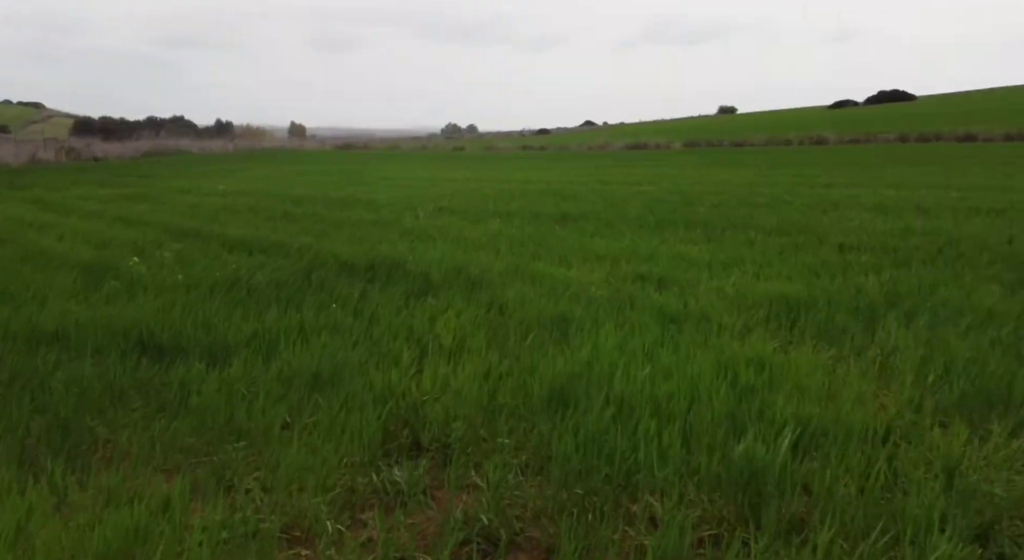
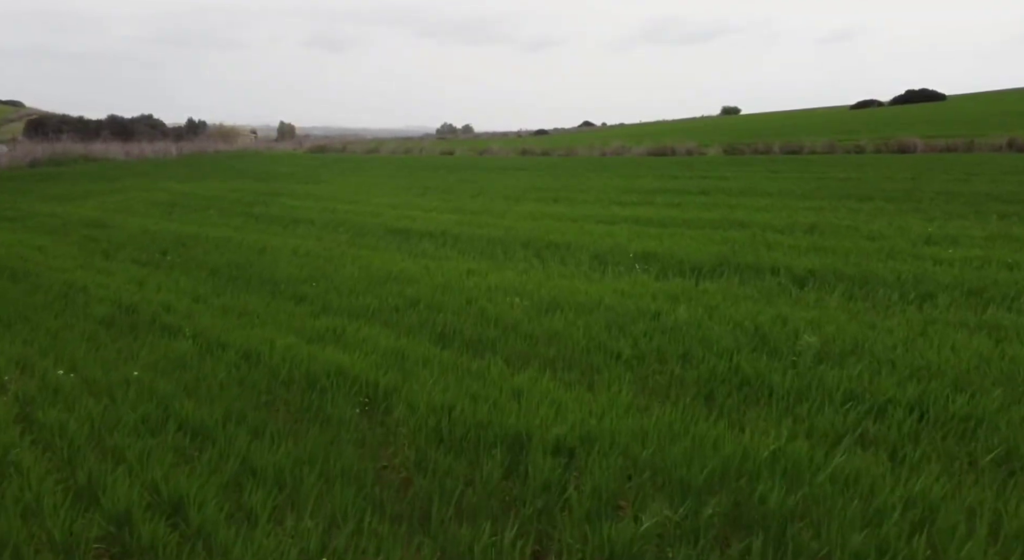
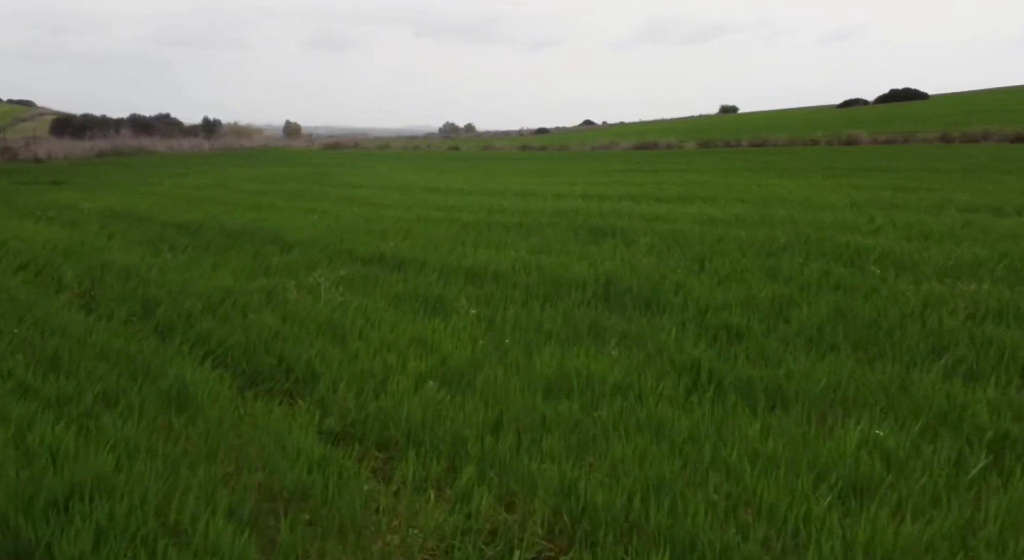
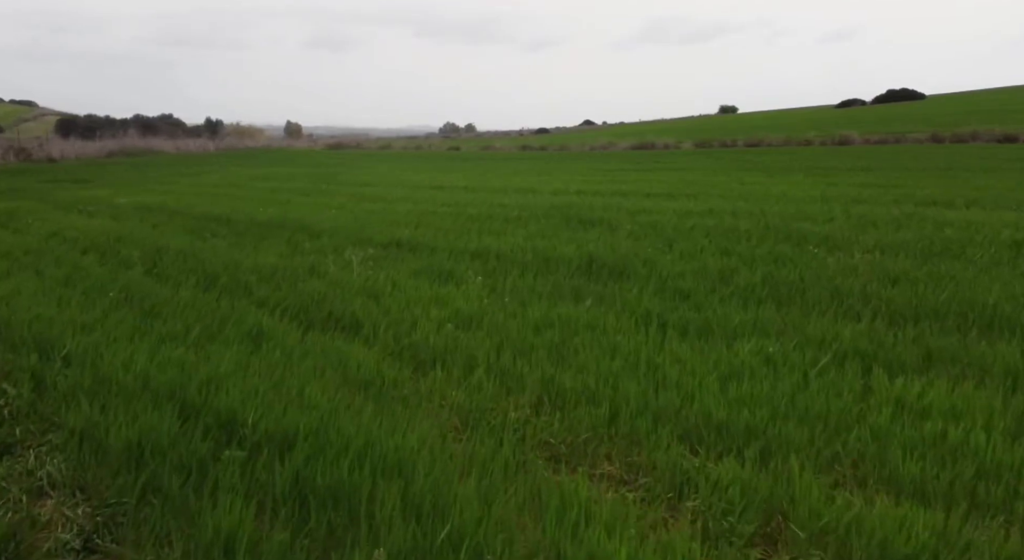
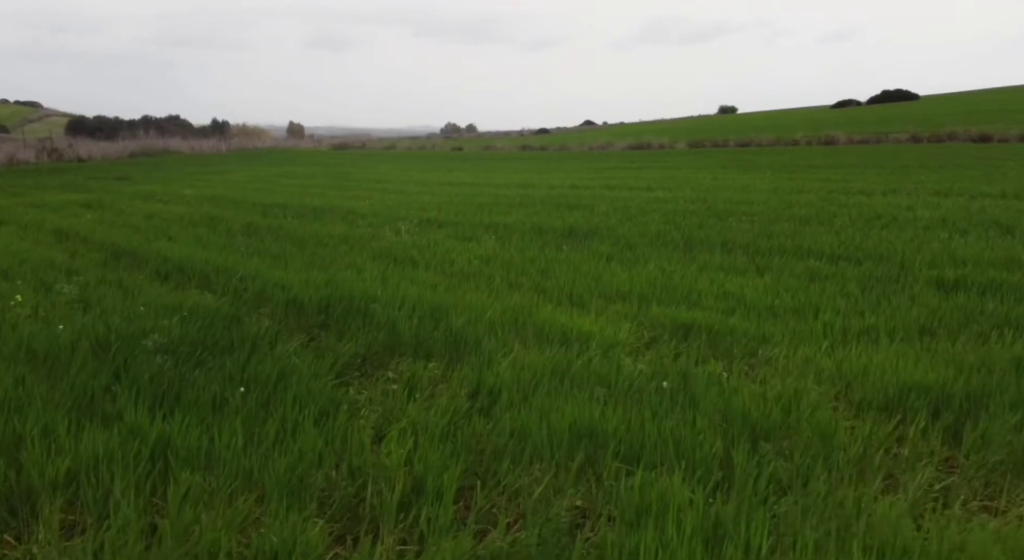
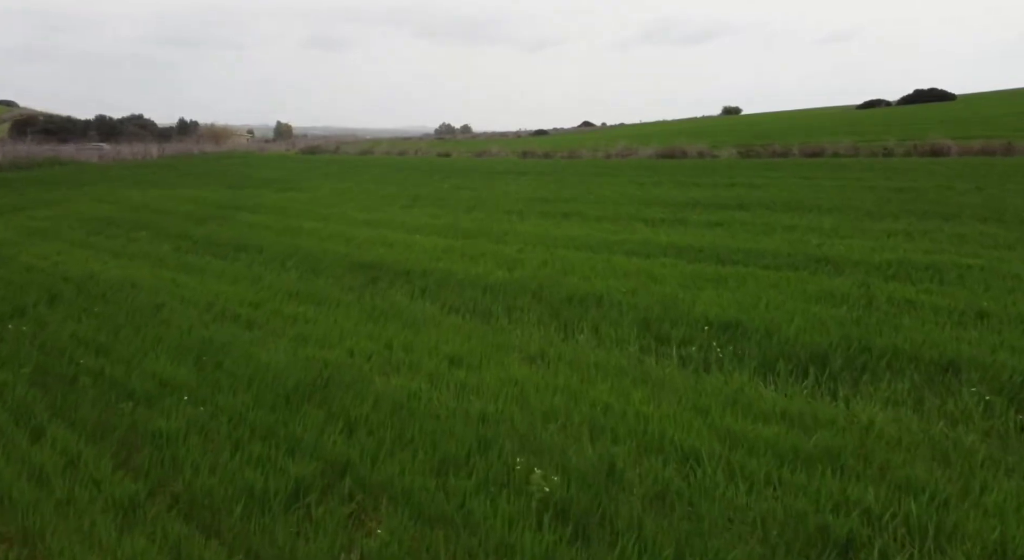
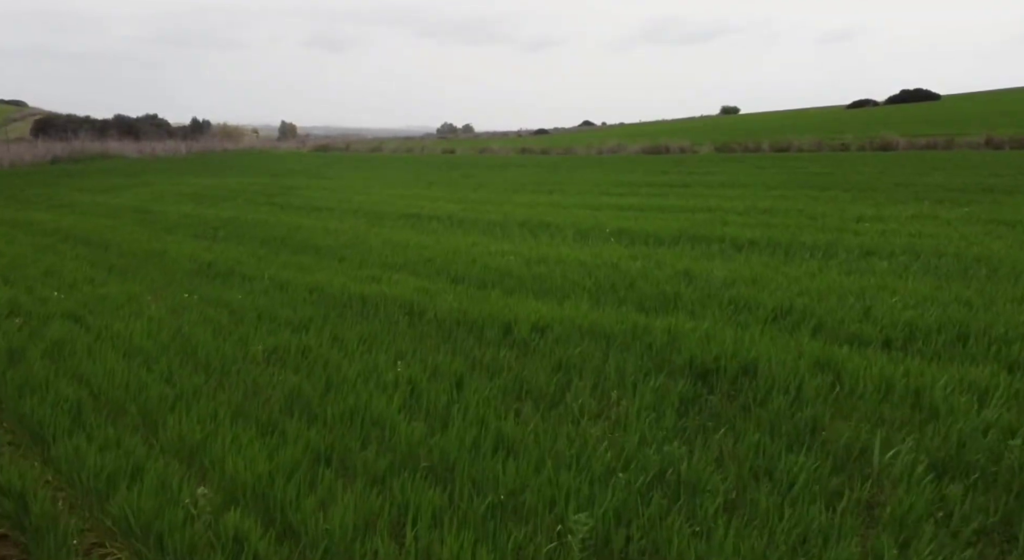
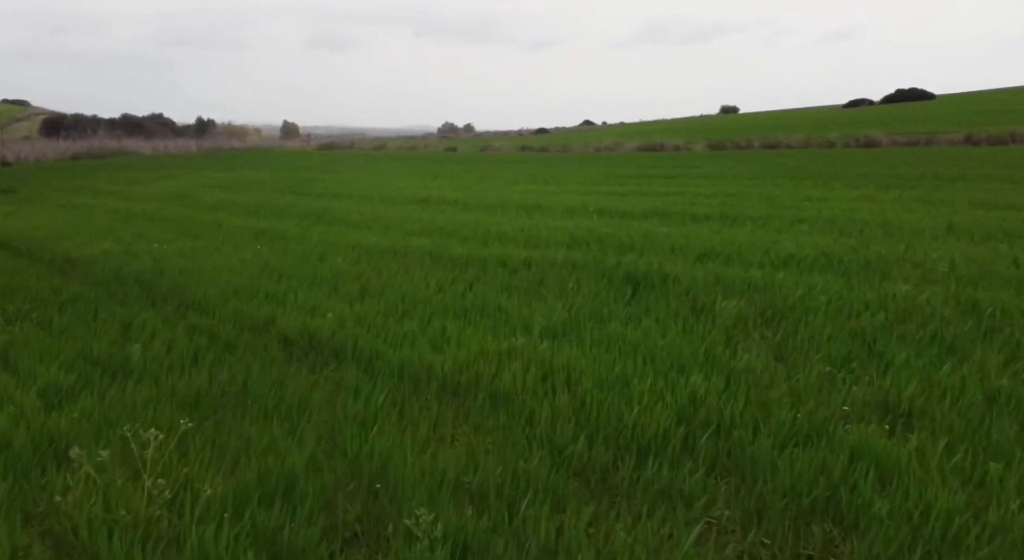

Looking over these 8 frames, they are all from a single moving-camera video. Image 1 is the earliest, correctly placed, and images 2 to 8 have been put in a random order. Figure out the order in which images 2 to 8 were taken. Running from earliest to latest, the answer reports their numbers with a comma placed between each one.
5, 4, 3, 8, 7, 2, 6
